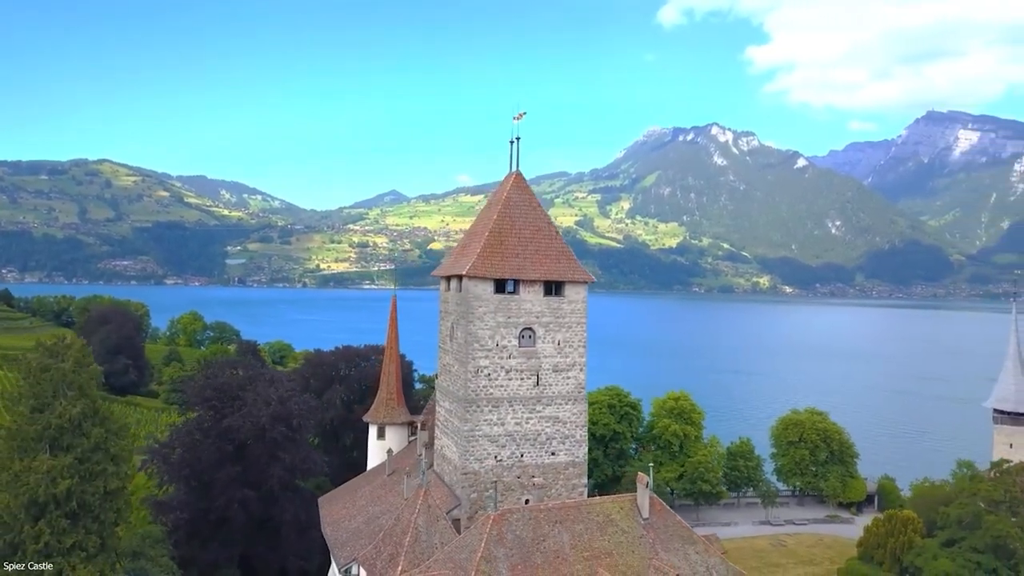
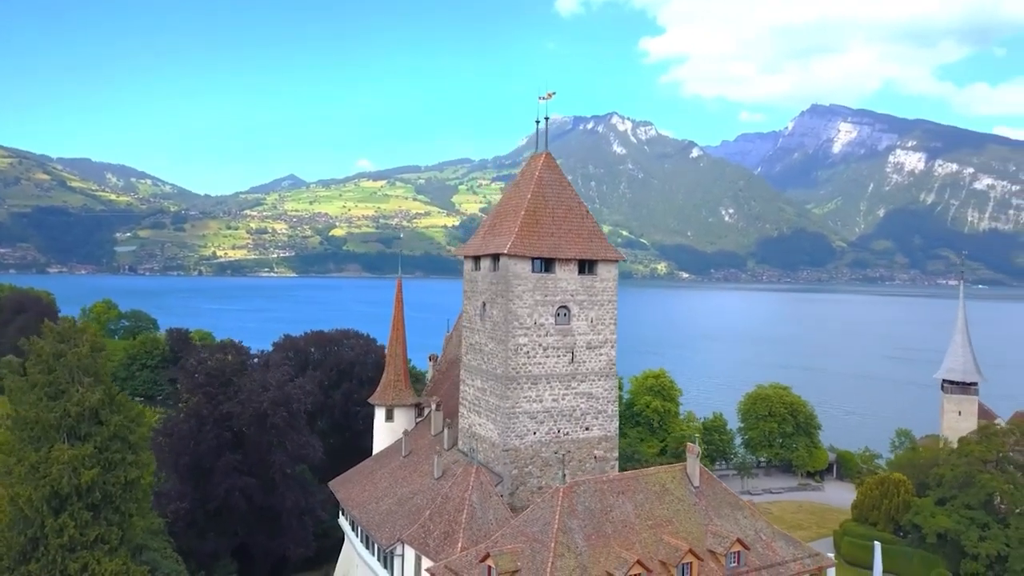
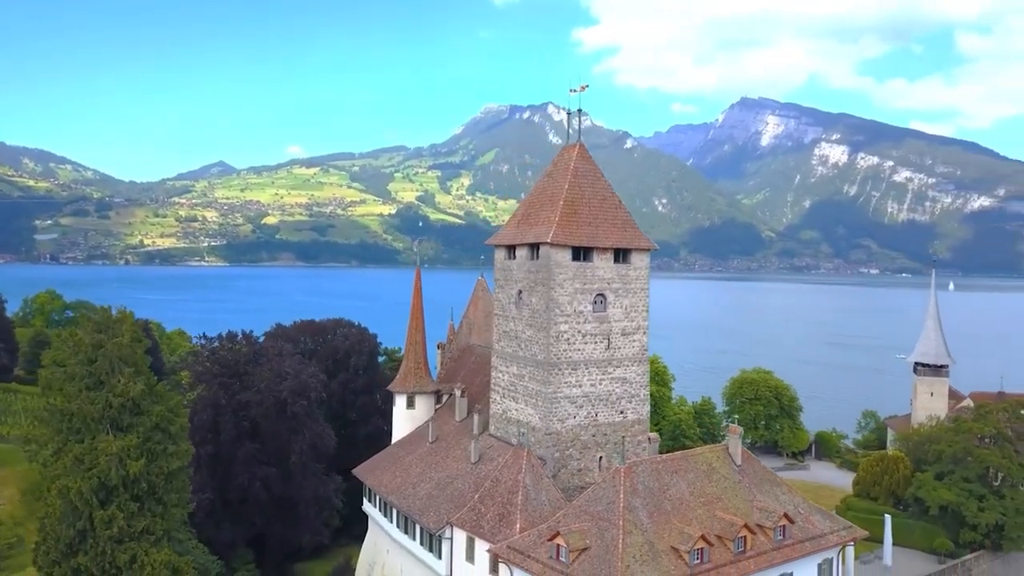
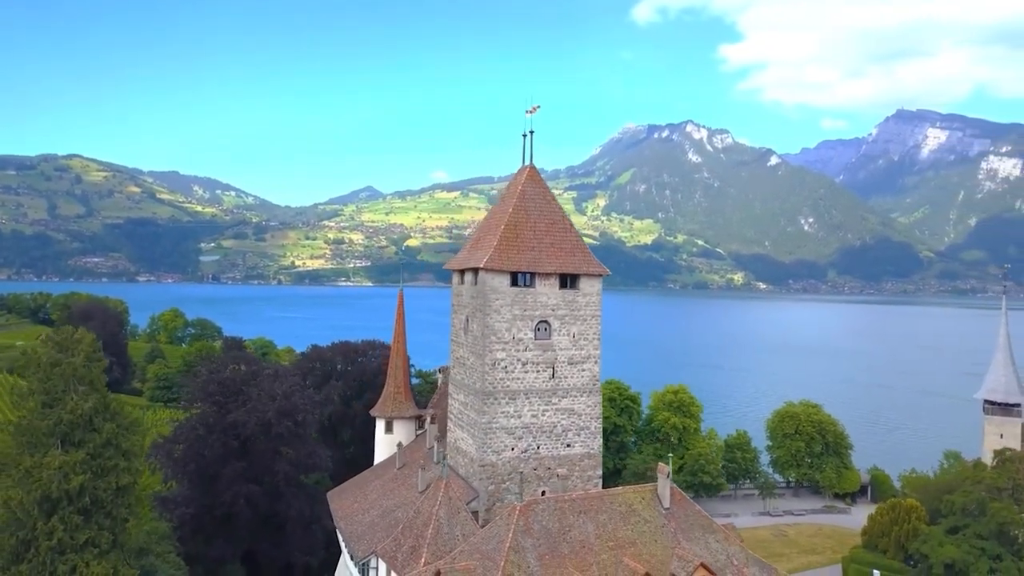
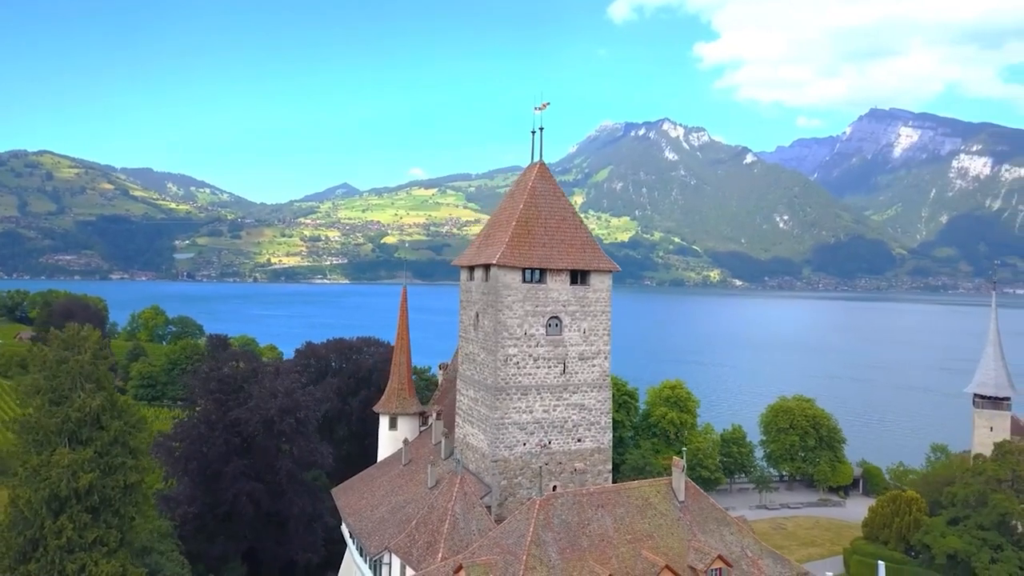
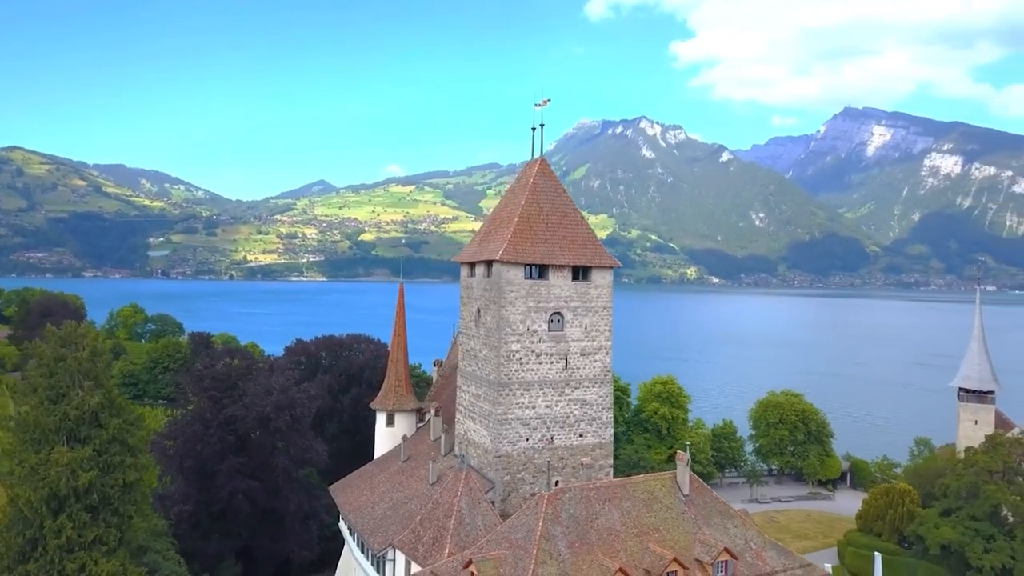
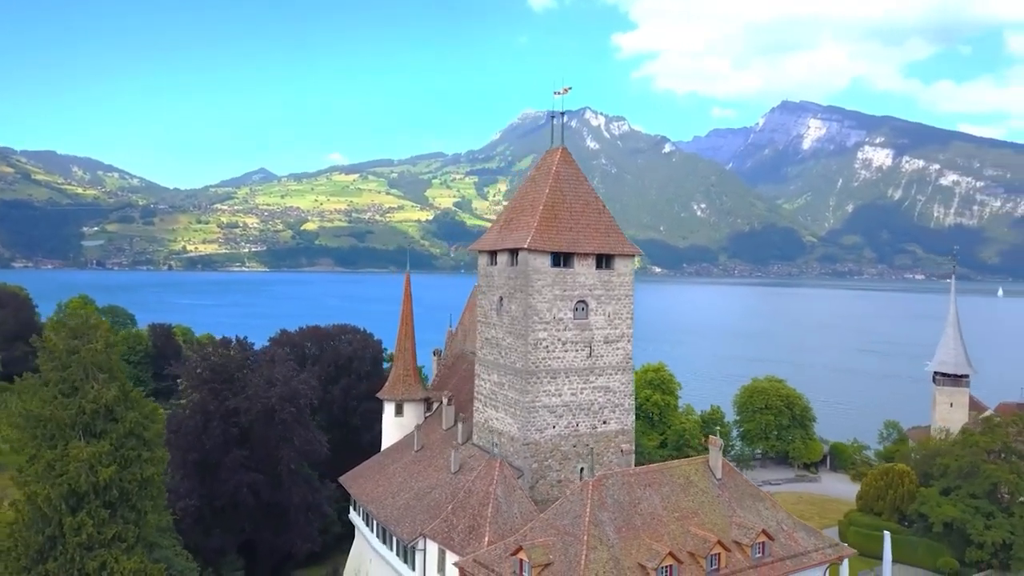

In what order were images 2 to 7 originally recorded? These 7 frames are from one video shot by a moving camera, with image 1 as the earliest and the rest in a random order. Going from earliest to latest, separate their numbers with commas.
4, 5, 6, 2, 7, 3
